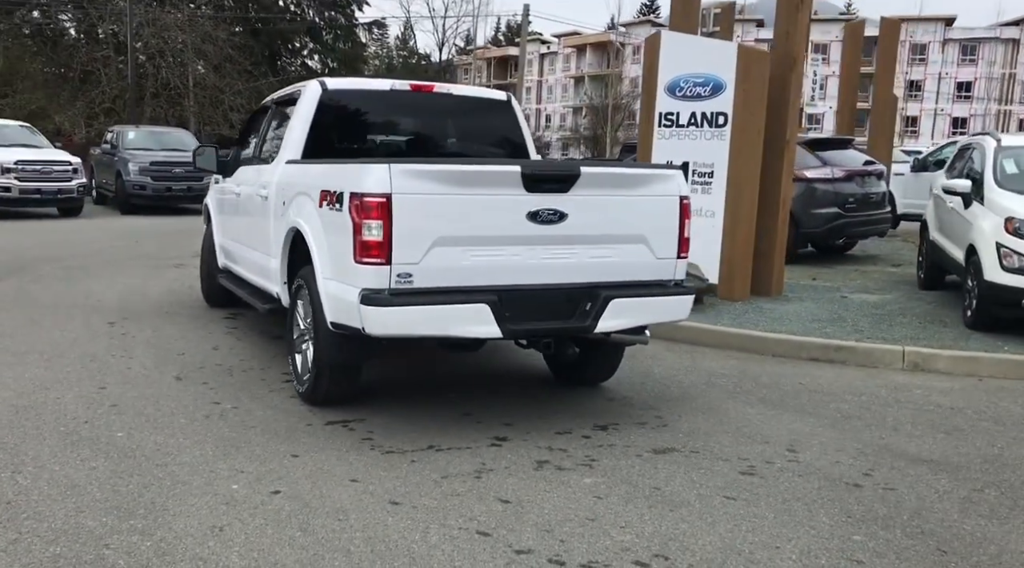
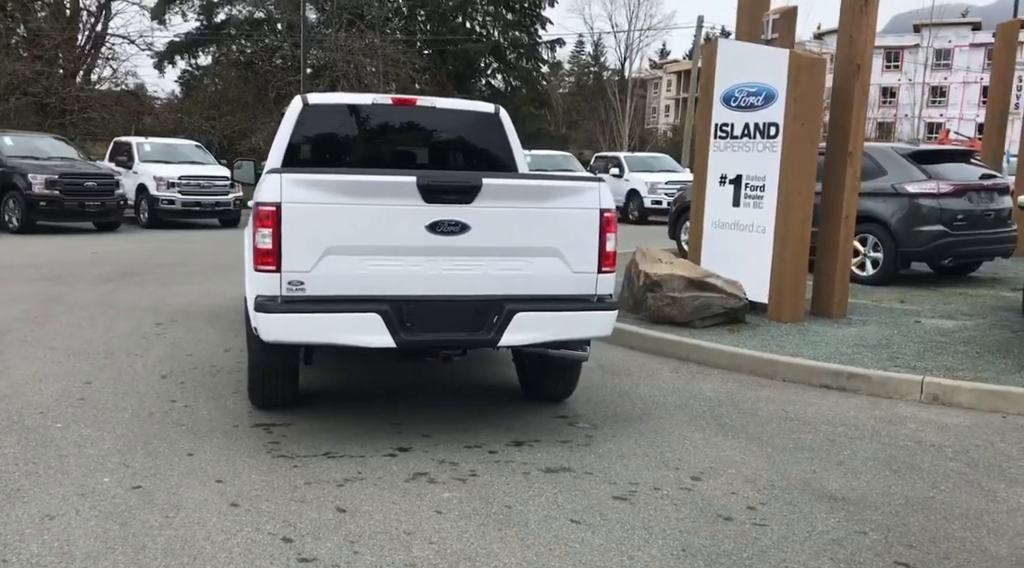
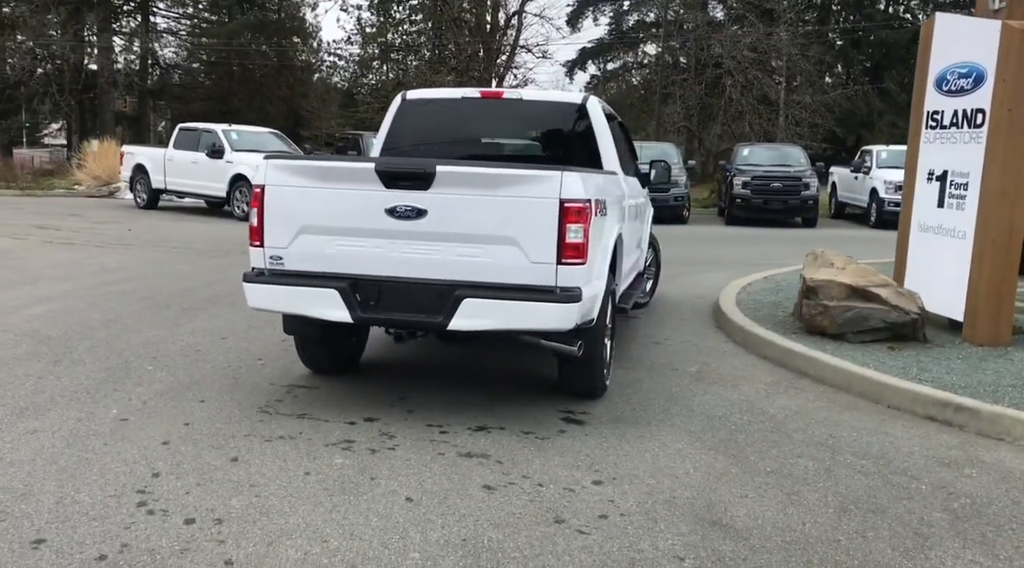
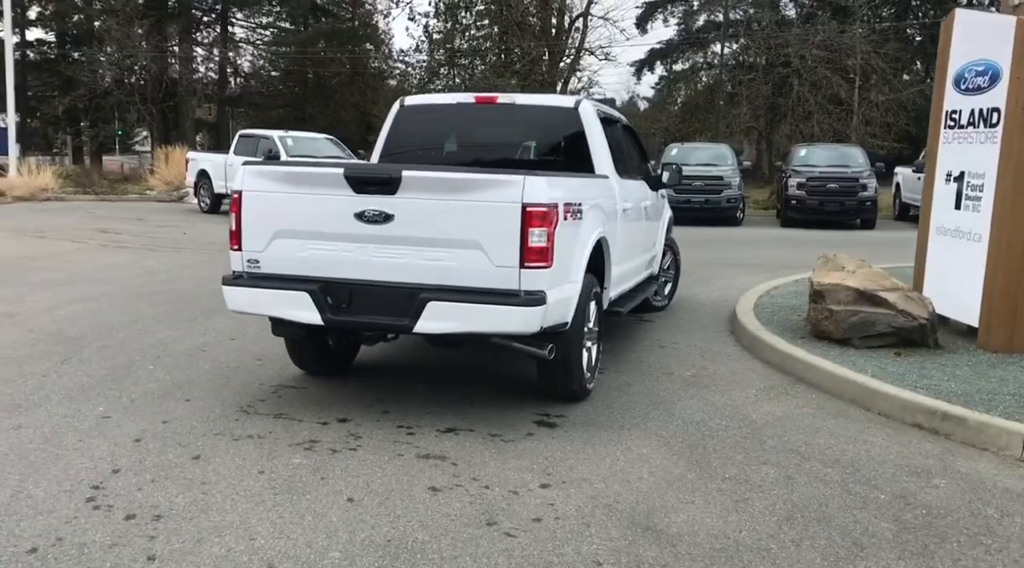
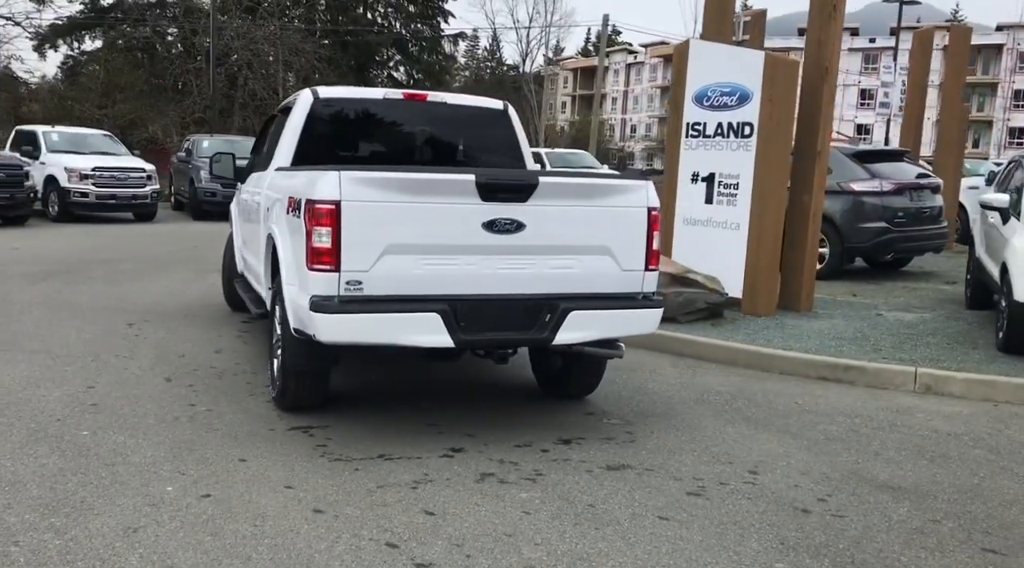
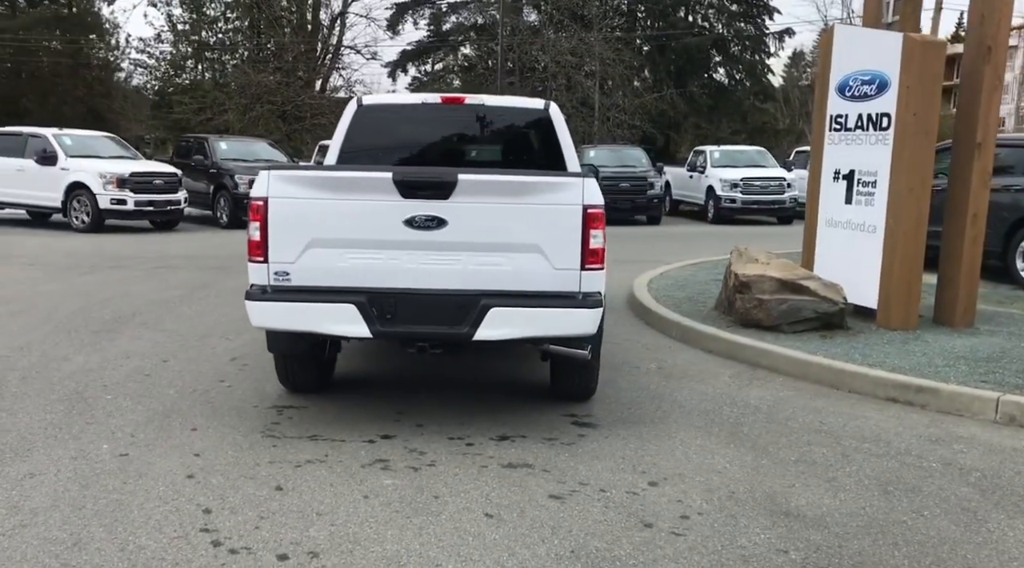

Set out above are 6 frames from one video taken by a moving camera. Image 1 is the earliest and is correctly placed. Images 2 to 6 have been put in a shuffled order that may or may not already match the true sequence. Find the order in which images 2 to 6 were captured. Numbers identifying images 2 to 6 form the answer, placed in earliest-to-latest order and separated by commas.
5, 2, 6, 3, 4
